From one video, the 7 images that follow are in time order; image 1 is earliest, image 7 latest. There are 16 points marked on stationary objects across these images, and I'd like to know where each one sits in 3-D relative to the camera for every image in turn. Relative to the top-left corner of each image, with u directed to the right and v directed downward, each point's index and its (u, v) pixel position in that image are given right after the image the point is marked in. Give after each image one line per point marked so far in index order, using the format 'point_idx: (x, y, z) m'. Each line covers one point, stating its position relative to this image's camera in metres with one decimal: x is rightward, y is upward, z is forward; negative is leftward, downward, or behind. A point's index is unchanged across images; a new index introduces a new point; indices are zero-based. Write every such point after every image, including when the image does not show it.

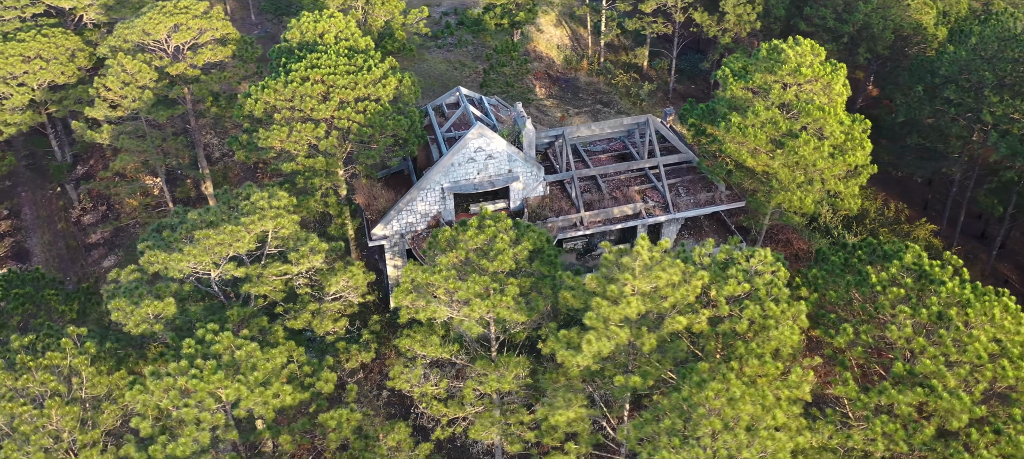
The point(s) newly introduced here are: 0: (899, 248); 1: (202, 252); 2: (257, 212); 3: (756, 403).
0: (+8.6, -0.4, +17.5) m
1: (-6.8, -0.5, +17.2) m
2: (-6.1, +0.4, +18.6) m
3: (+4.4, -3.1, +14.2) m
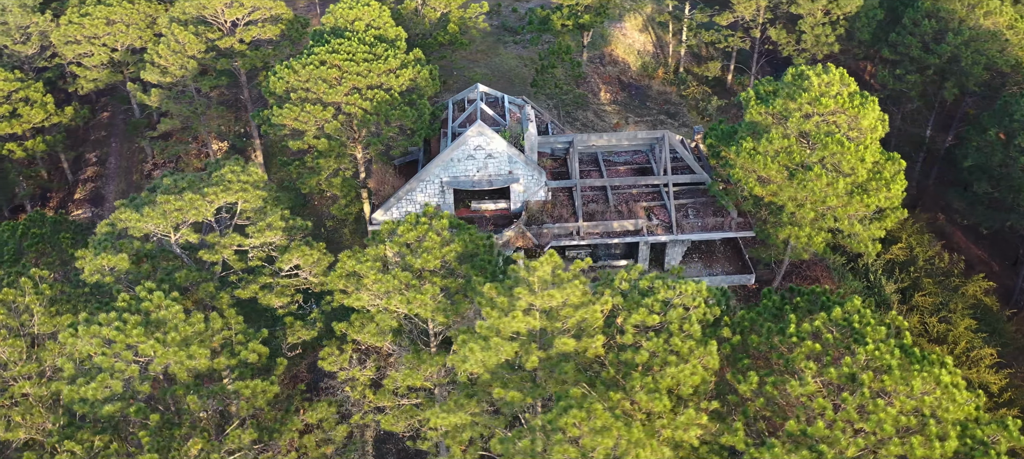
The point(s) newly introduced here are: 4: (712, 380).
0: (+6.9, -1.5, +16.3) m
1: (-8.2, +0.3, +18.4) m
2: (-7.3, +1.1, +19.7) m
3: (+1.9, -3.6, +13.7) m
4: (+4.0, -3.0, +15.4) m
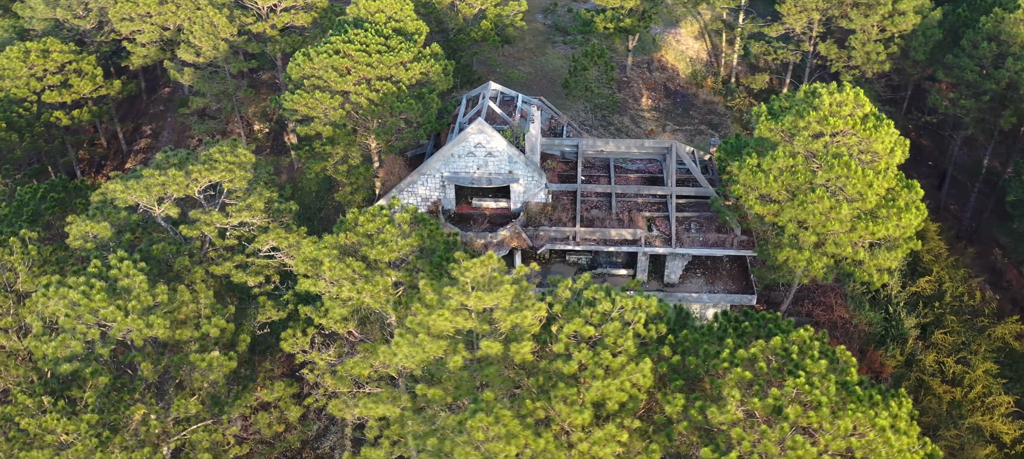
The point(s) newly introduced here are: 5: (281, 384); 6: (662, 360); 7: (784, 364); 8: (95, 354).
0: (+5.6, -2.0, +15.6) m
1: (-9.0, +1.0, +19.3) m
2: (-7.9, +1.7, +20.4) m
3: (+0.3, -3.7, +13.5) m
4: (+2.5, -3.2, +15.1) m
5: (-5.6, -3.7, +19.1) m
6: (+3.0, -2.6, +15.7) m
7: (+5.1, -2.5, +14.6) m
8: (-9.1, -2.7, +17.2) m
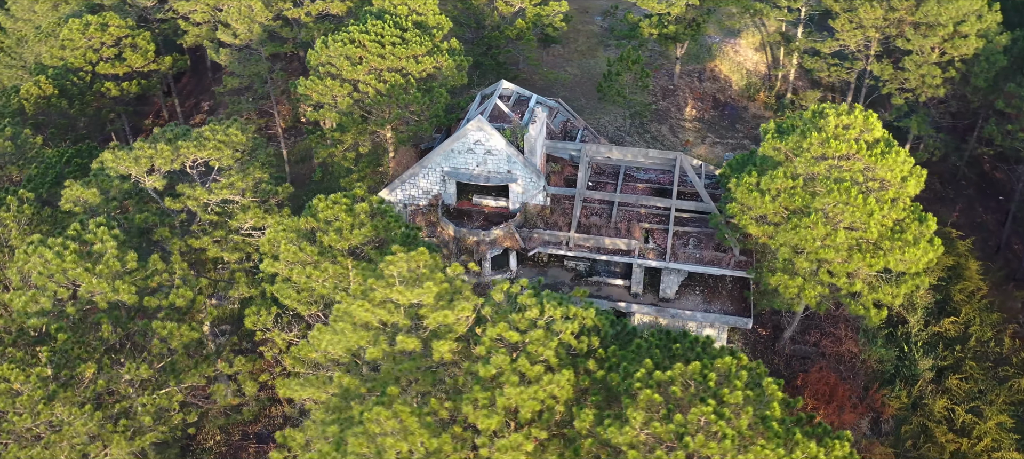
0: (+4.1, -2.4, +15.0) m
1: (-9.8, +1.8, +20.2) m
2: (-8.4, +2.4, +21.2) m
3: (-1.6, -3.7, +13.5) m
4: (+0.9, -3.4, +14.8) m
5: (-6.8, -3.2, +19.7) m
6: (+1.5, -2.8, +15.3) m
7: (+3.4, -2.9, +14.0) m
8: (-10.4, -1.9, +18.1) m
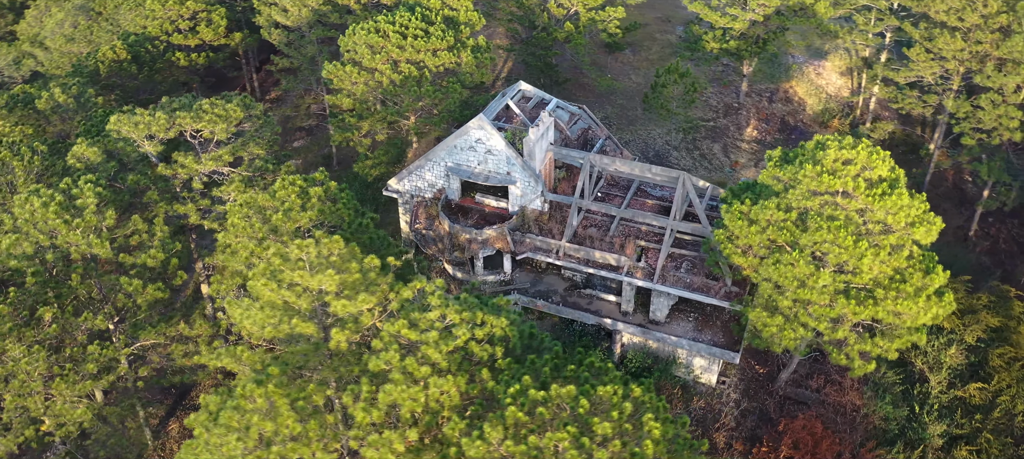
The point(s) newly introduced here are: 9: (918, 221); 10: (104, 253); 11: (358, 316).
0: (+2.0, -2.8, +14.3) m
1: (-10.4, +2.9, +21.5) m
2: (-8.8, +3.3, +22.3) m
3: (-4.0, -3.4, +13.7) m
4: (-1.4, -3.5, +14.6) m
5: (-8.1, -2.5, +20.6) m
6: (-0.6, -2.9, +15.1) m
7: (+1.1, -3.2, +13.5) m
8: (-11.7, -0.7, +19.6) m
9: (+10.2, +0.2, +19.9) m
10: (-10.1, -0.6, +19.6) m
11: (-3.1, -1.7, +15.4) m
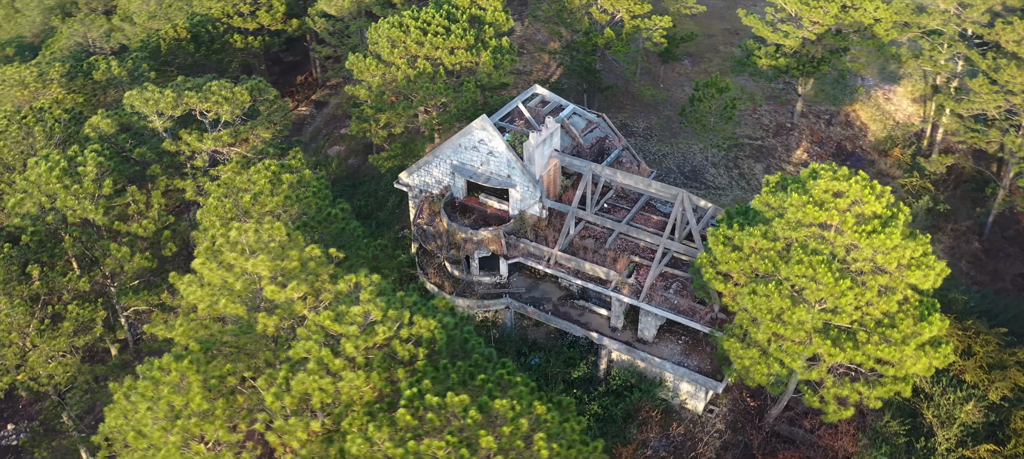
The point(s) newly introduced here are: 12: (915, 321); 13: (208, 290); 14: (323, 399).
0: (+0.2, -3.1, +14.0) m
1: (-10.6, +3.7, +22.6) m
2: (-9.0, +4.0, +23.2) m
3: (-5.8, -3.1, +14.2) m
4: (-3.1, -3.4, +14.7) m
5: (-9.0, -1.8, +21.5) m
6: (-2.3, -2.9, +15.1) m
7: (-0.8, -3.3, +13.3) m
8: (-12.5, +0.3, +20.9) m
9: (+9.3, -0.8, +18.6) m
10: (-10.9, +0.3, +20.7) m
11: (-4.5, -1.5, +15.7) m
12: (+9.2, -2.1, +18.6) m
13: (-6.2, -1.2, +16.1) m
14: (-3.5, -3.1, +14.5) m
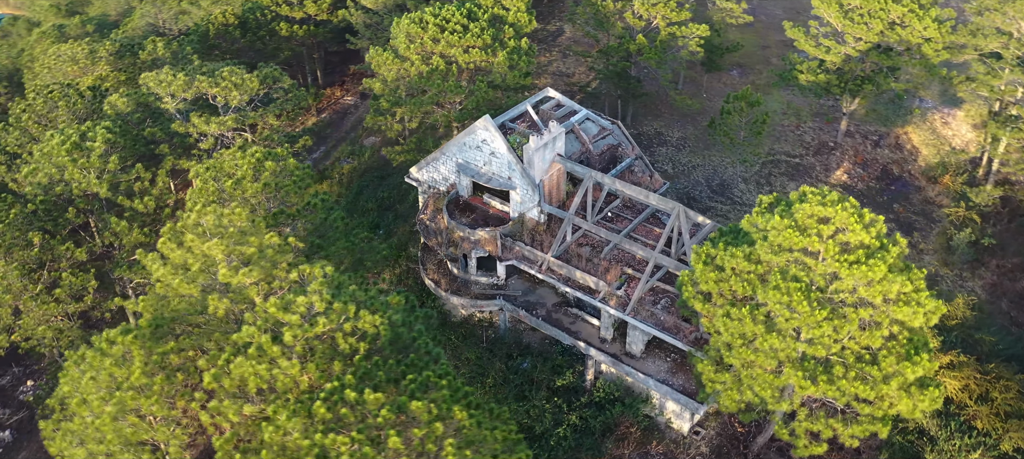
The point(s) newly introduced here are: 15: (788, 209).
0: (-1.2, -3.1, +14.0) m
1: (-10.6, +4.4, +23.5) m
2: (-8.9, +4.6, +23.9) m
3: (-7.1, -2.7, +14.7) m
4: (-4.4, -3.2, +15.0) m
5: (-9.5, -1.2, +22.2) m
6: (-3.5, -2.8, +15.3) m
7: (-2.3, -3.3, +13.4) m
8: (-12.9, +1.1, +22.0) m
9: (+8.5, -1.5, +17.6) m
10: (-11.3, +1.0, +21.7) m
11: (-5.6, -1.2, +16.1) m
12: (+8.3, -2.8, +17.6) m
13: (-7.2, -0.8, +16.6) m
14: (-4.8, -2.9, +14.8) m
15: (+6.9, +0.5, +19.3) m
